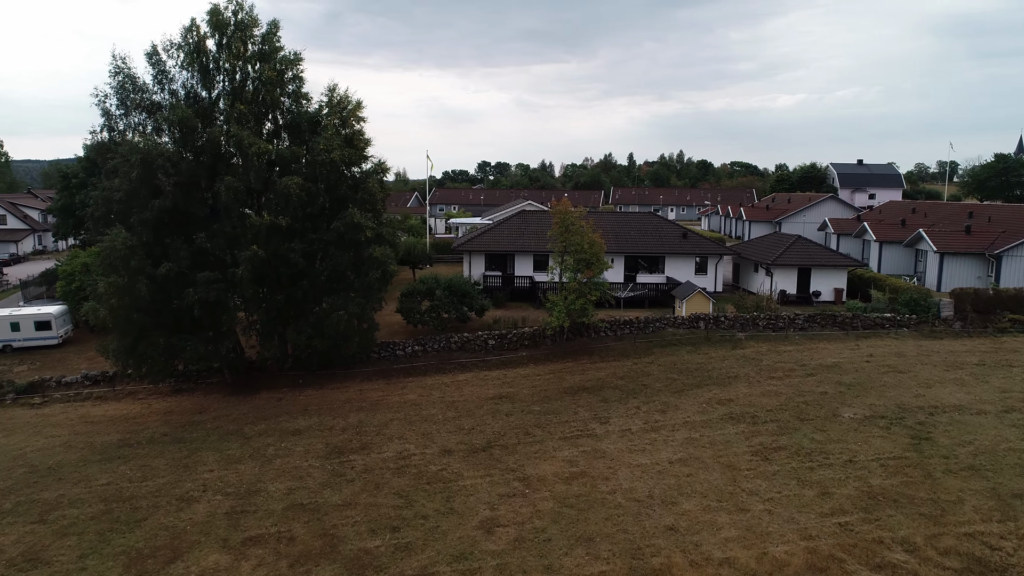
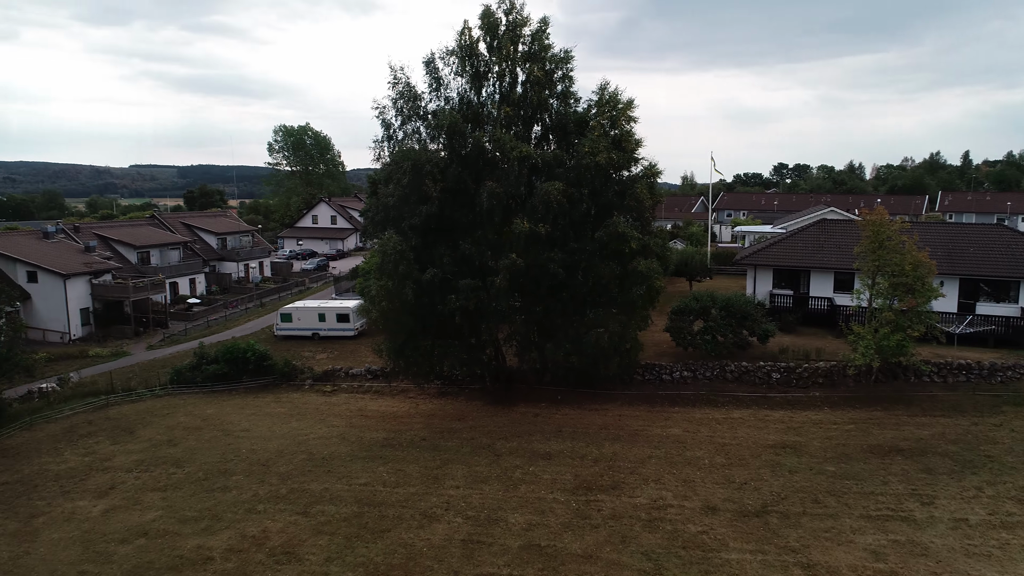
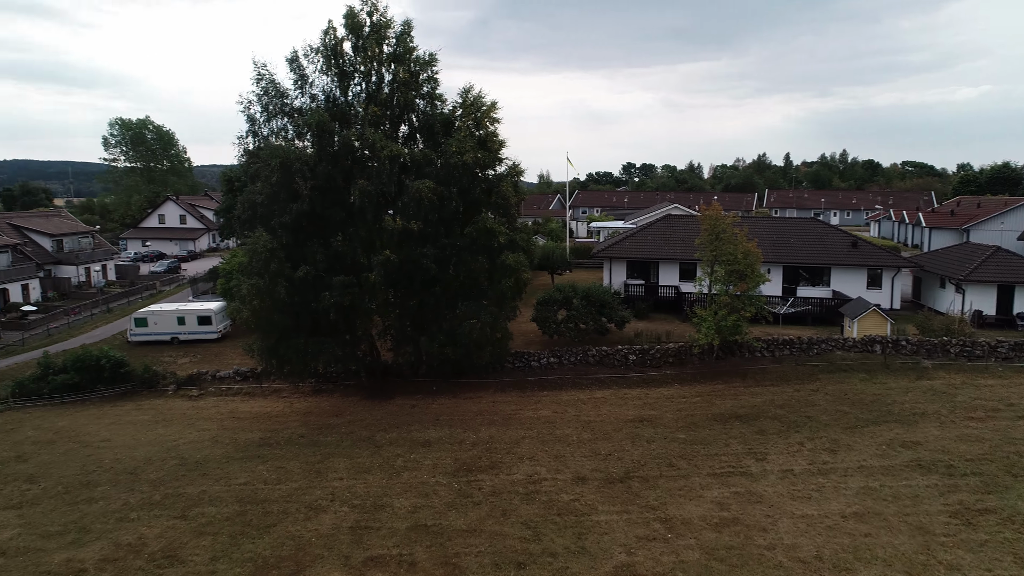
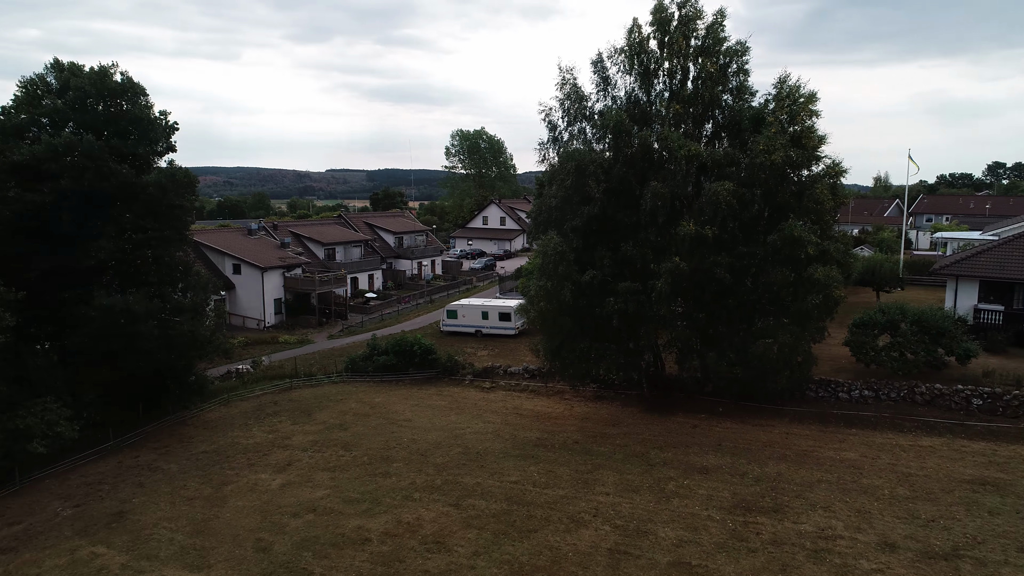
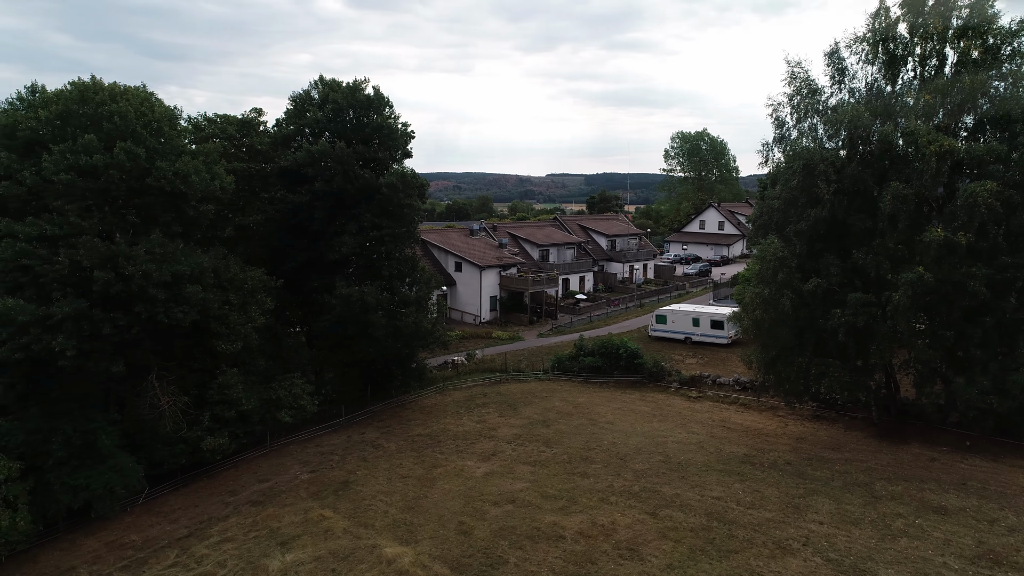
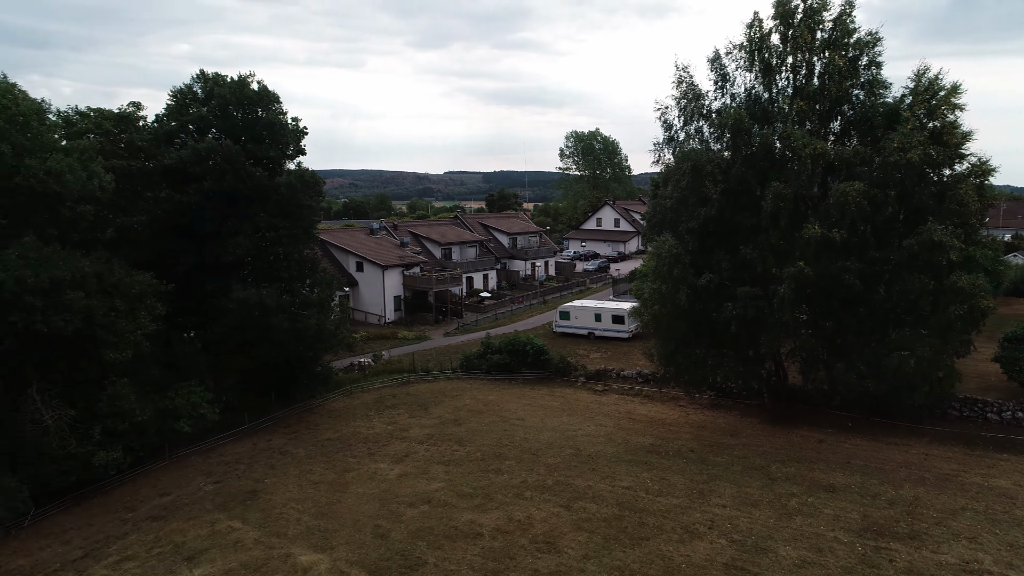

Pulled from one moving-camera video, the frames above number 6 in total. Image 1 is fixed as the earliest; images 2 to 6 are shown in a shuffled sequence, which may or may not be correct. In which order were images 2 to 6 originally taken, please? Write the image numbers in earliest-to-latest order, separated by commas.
3, 2, 4, 6, 5
